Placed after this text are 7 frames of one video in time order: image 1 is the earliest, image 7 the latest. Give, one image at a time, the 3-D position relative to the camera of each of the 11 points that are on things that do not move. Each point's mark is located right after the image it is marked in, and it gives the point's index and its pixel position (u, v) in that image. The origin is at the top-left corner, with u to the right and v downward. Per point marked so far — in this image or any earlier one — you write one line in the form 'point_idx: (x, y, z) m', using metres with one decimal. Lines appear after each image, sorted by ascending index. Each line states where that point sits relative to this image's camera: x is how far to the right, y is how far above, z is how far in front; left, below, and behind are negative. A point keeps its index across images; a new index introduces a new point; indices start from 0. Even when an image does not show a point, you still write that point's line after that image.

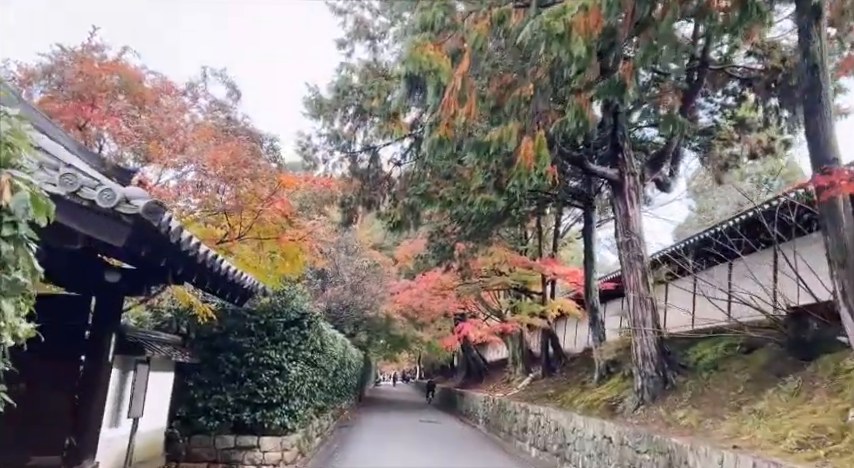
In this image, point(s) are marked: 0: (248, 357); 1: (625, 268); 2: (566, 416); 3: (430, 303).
0: (-2.4, -1.7, +8.7) m
1: (+3.2, -0.5, +10.5) m
2: (+2.4, -3.2, +11.3) m
3: (+0.1, -2.1, +19.7) m
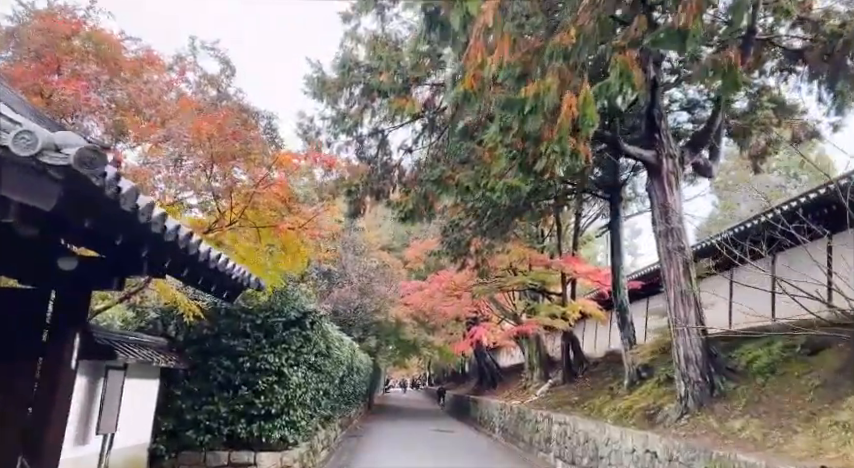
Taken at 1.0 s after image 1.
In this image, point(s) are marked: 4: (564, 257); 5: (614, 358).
0: (-2.2, -1.5, +7.7) m
1: (+3.4, -0.4, +9.4) m
2: (+2.7, -3.0, +10.2) m
3: (+0.4, -2.0, +18.7) m
4: (+3.3, -0.6, +15.7) m
5: (+4.9, -3.2, +17.0) m
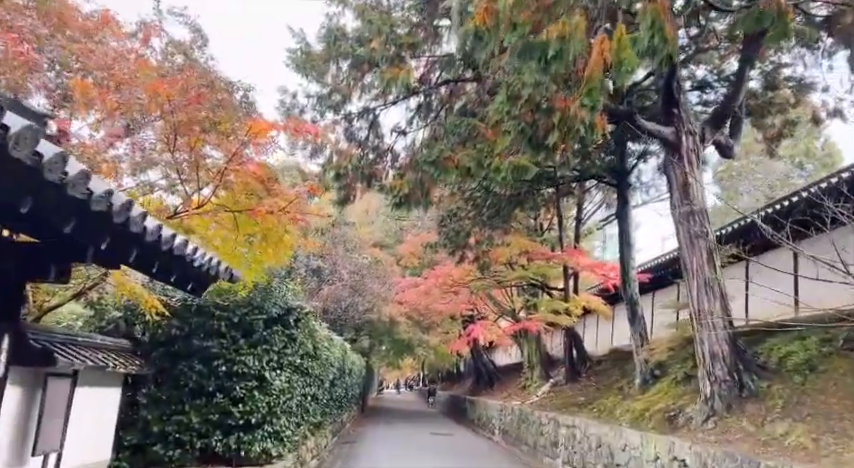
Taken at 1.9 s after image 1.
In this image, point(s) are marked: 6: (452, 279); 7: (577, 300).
0: (-2.2, -1.4, +6.8) m
1: (+3.4, -0.2, +8.5) m
2: (+2.6, -2.8, +9.4) m
3: (+0.3, -1.9, +17.8) m
4: (+3.2, -0.4, +14.9) m
5: (+4.8, -3.0, +16.1) m
6: (+0.6, -1.1, +16.5) m
7: (+3.6, -1.6, +15.8) m
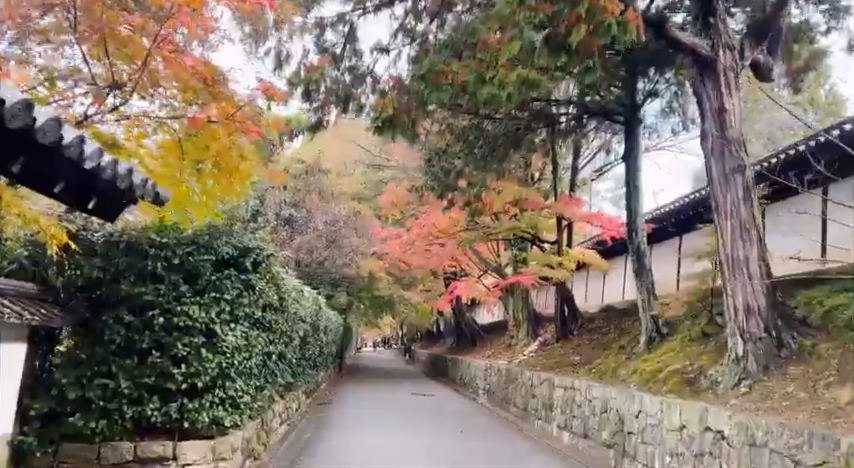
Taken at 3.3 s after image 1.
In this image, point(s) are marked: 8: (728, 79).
0: (-2.3, -0.7, +5.5) m
1: (+3.2, +0.6, +7.3) m
2: (+2.4, -2.1, +8.2) m
3: (-0.2, -0.5, +16.5) m
4: (+2.8, +0.8, +13.6) m
5: (+4.4, -1.8, +15.1) m
6: (+0.2, +0.1, +15.2) m
7: (+3.2, -0.5, +14.6) m
8: (+3.3, +1.7, +7.1) m
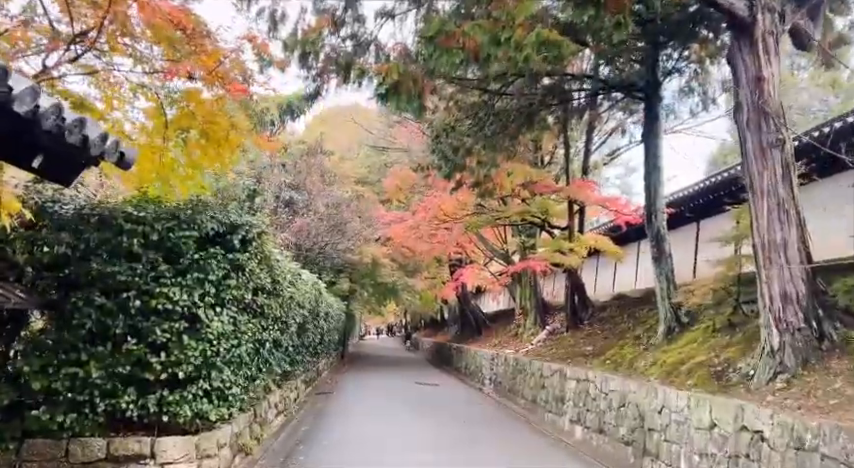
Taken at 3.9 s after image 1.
0: (-2.2, -0.5, +4.9) m
1: (+3.3, +0.7, +6.7) m
2: (+2.5, -1.8, +7.7) m
3: (0.0, -0.2, +16.0) m
4: (+3.0, +1.1, +13.0) m
5: (+4.5, -1.5, +14.5) m
6: (+0.4, +0.5, +14.6) m
7: (+3.3, -0.1, +14.0) m
8: (+3.4, +1.9, +6.5) m
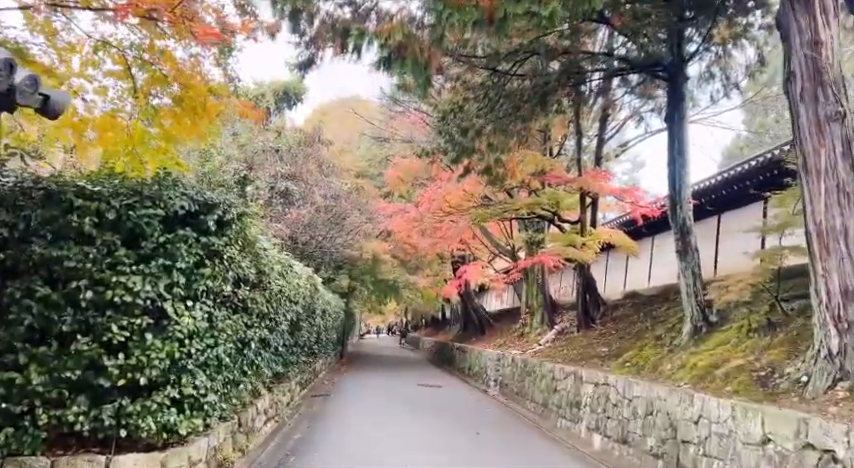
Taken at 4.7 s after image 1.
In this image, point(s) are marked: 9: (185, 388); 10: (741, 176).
0: (-2.2, -0.3, +4.1) m
1: (+3.4, +0.9, +5.8) m
2: (+2.6, -1.7, +6.8) m
3: (0.0, 0.0, +15.1) m
4: (+3.0, +1.2, +12.2) m
5: (+4.5, -1.4, +13.7) m
6: (+0.4, +0.6, +13.7) m
7: (+3.4, 0.0, +13.1) m
8: (+3.5, +2.0, +5.7) m
9: (-1.7, -1.1, +4.4) m
10: (+5.1, +1.0, +10.6) m
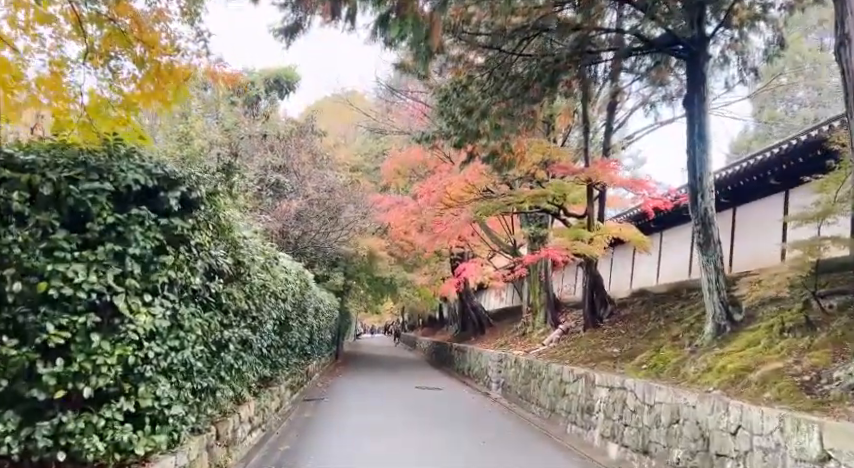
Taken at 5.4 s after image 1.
0: (-2.1, -0.2, +3.3) m
1: (+3.4, +1.0, +5.1) m
2: (+2.6, -1.6, +6.1) m
3: (0.0, +0.1, +14.4) m
4: (+3.0, +1.3, +11.5) m
5: (+4.5, -1.2, +13.0) m
6: (+0.4, +0.7, +13.0) m
7: (+3.4, +0.1, +12.4) m
8: (+3.5, +2.1, +4.9) m
9: (-1.6, -0.9, +3.7) m
10: (+5.1, +1.1, +9.9) m
